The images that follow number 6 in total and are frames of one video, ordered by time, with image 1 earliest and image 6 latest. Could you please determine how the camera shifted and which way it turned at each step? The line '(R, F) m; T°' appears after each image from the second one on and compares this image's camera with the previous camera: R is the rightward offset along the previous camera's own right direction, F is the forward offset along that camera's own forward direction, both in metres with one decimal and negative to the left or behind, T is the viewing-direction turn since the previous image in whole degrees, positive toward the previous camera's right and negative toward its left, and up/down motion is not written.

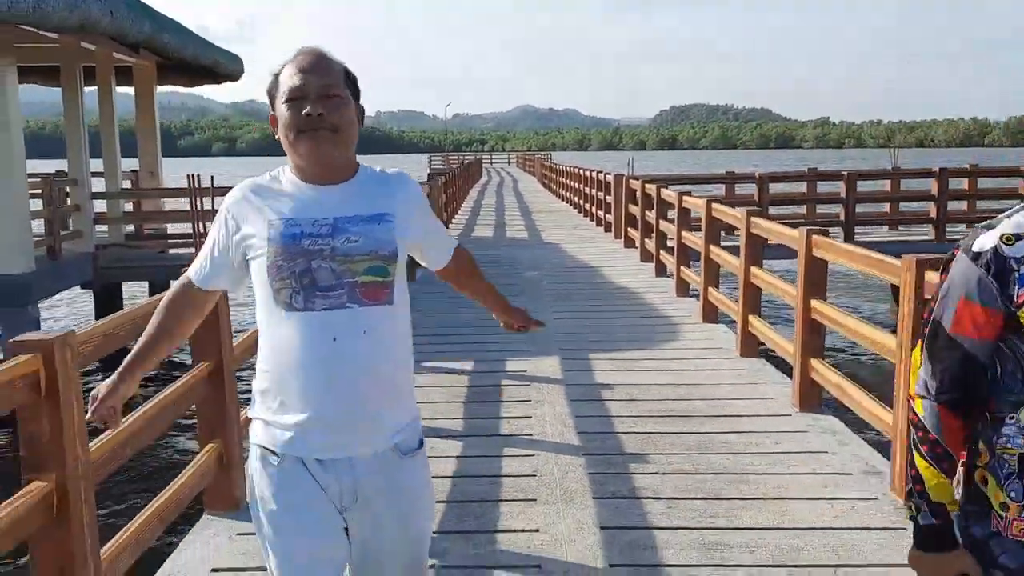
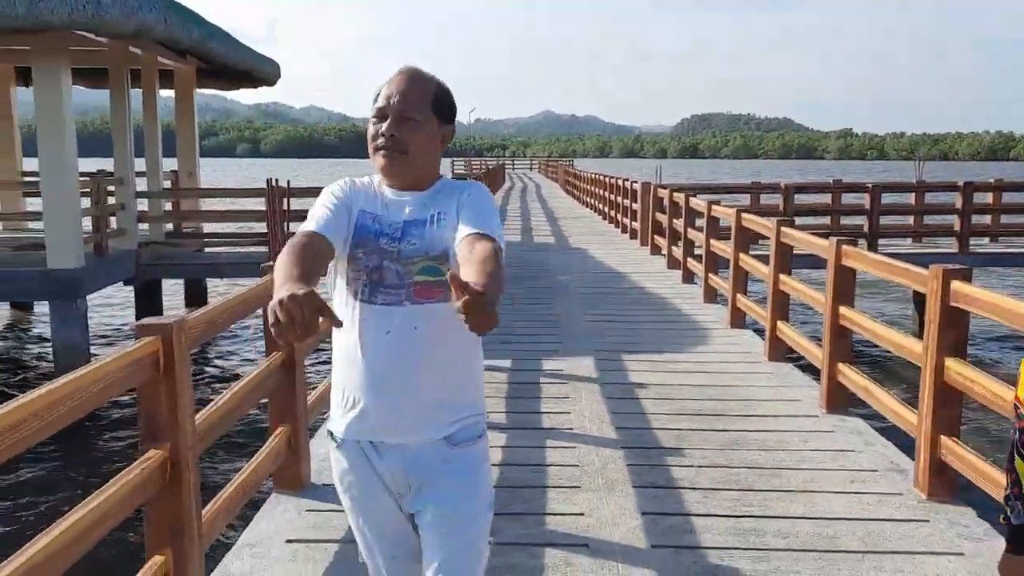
(-0.1, -0.3) m; -1°
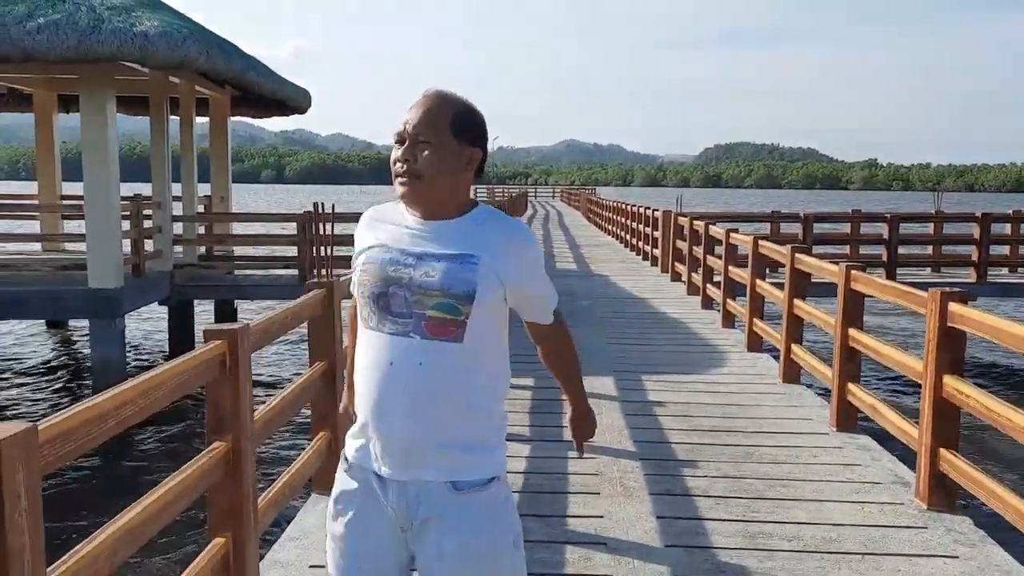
(0.0, -0.3) m; -1°
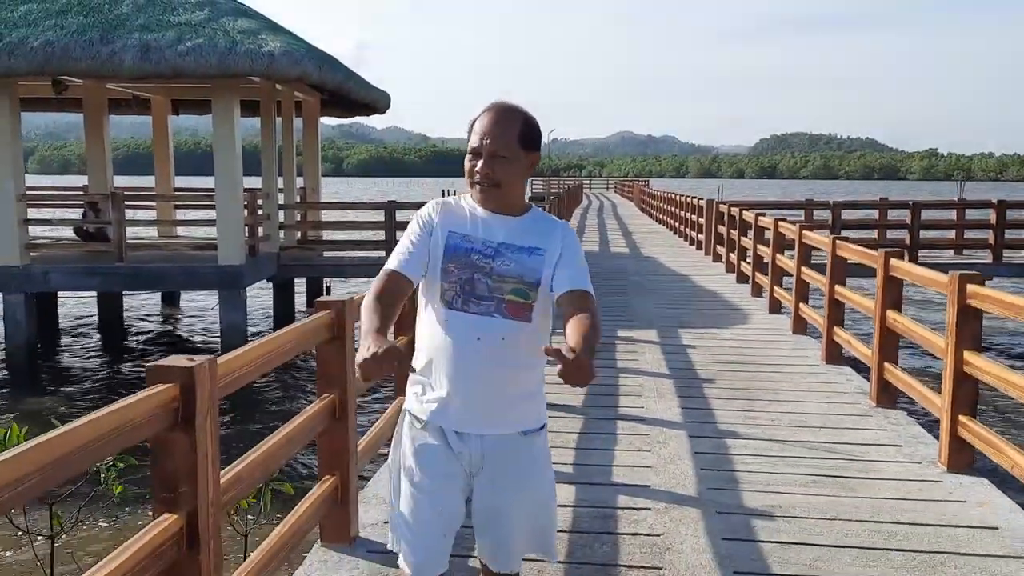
(-0.1, -1.8) m; -3°
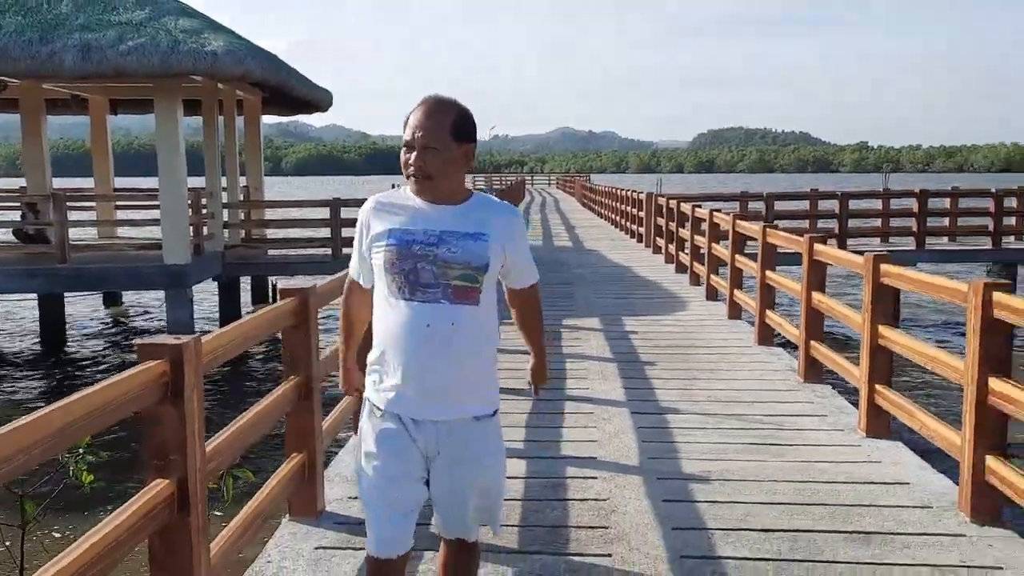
(0.0, -0.3) m; +3°
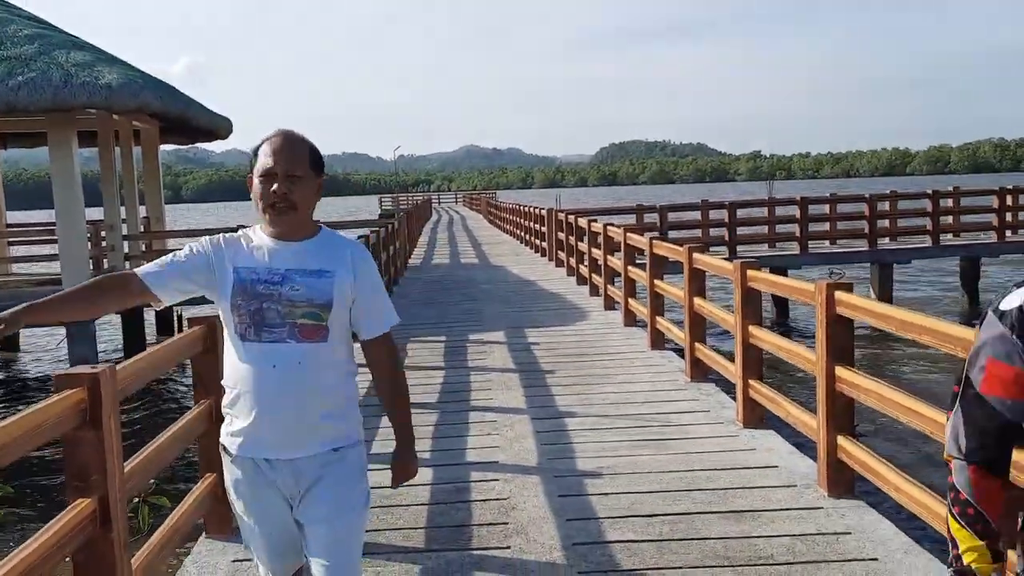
(+0.1, -0.3) m; +5°
